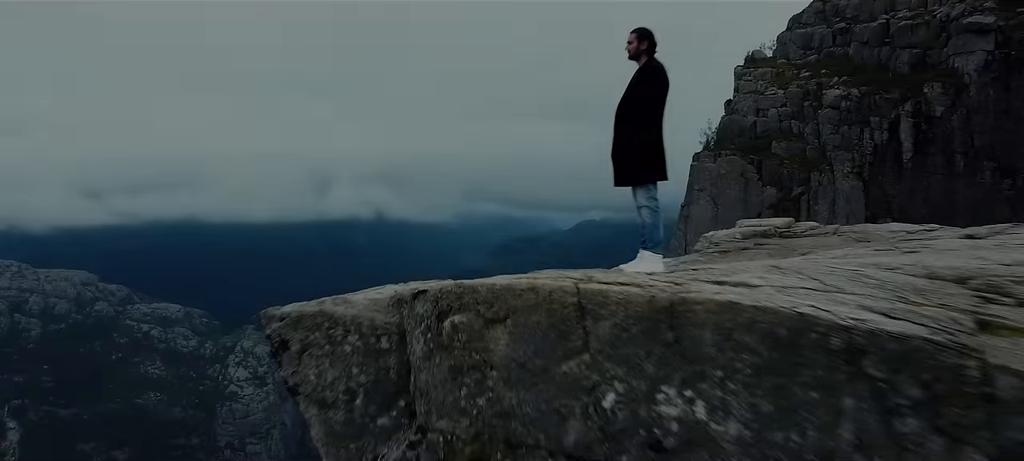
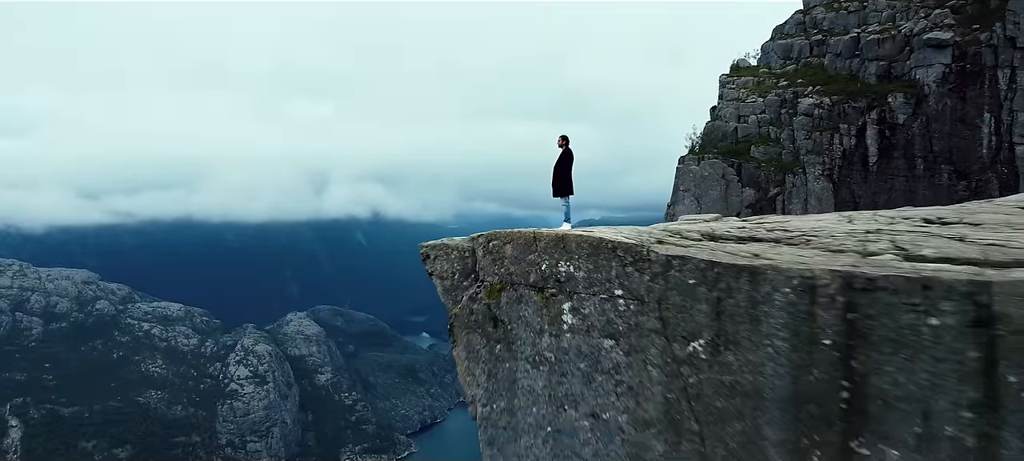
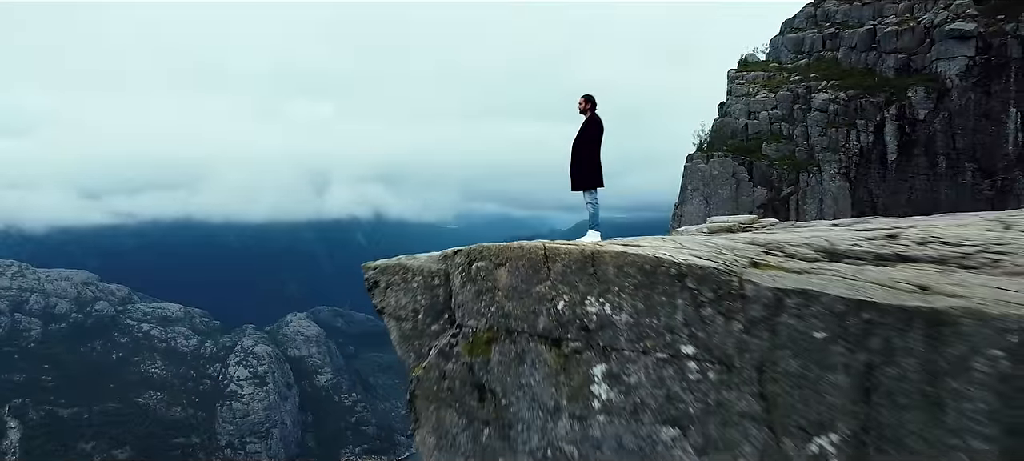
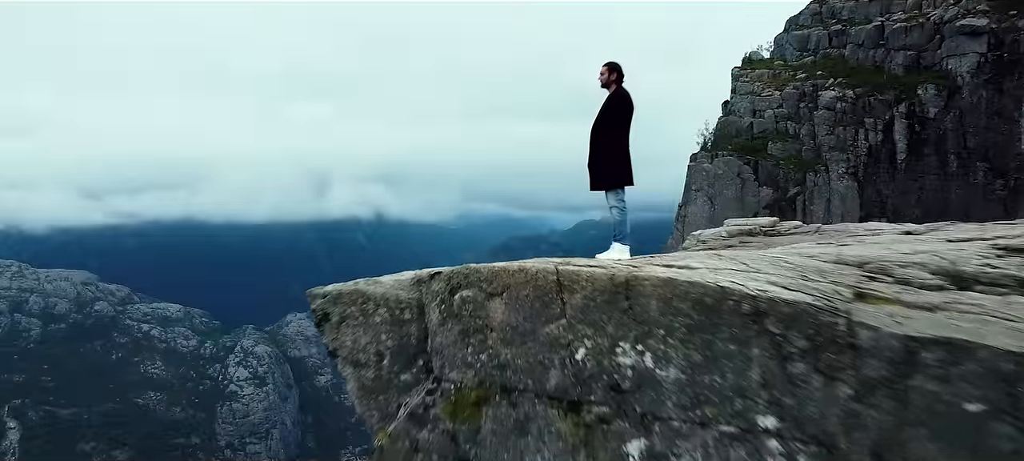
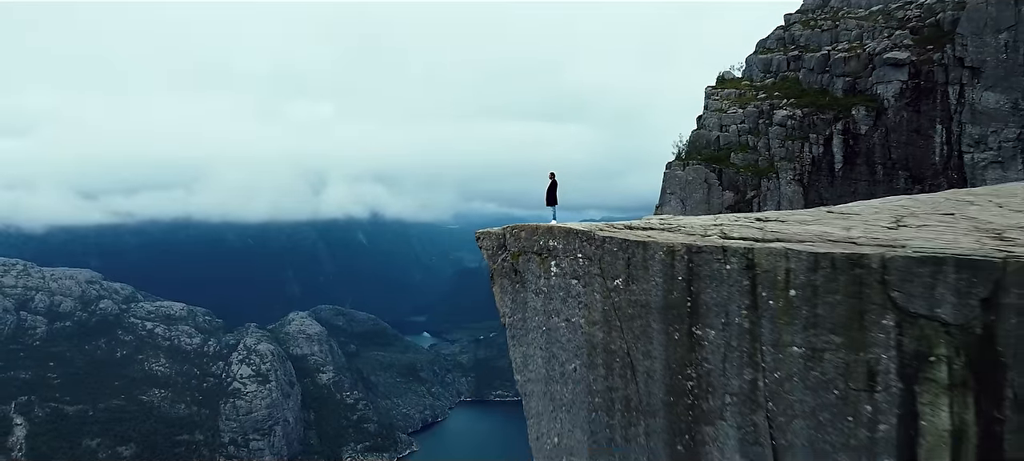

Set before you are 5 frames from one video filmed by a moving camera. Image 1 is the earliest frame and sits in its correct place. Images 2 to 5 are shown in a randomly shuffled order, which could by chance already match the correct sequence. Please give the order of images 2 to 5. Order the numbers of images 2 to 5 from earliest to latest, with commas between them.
4, 3, 2, 5
